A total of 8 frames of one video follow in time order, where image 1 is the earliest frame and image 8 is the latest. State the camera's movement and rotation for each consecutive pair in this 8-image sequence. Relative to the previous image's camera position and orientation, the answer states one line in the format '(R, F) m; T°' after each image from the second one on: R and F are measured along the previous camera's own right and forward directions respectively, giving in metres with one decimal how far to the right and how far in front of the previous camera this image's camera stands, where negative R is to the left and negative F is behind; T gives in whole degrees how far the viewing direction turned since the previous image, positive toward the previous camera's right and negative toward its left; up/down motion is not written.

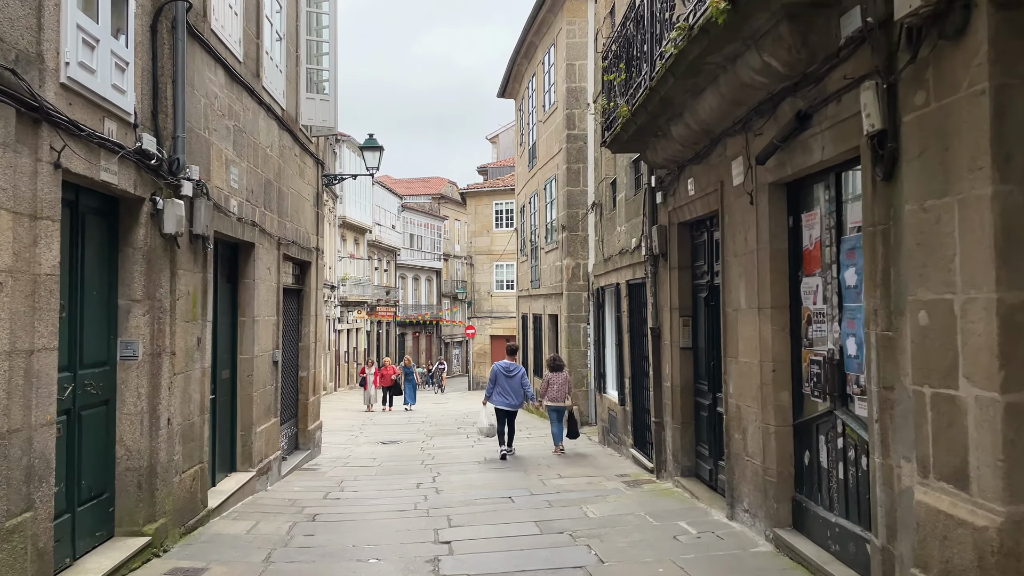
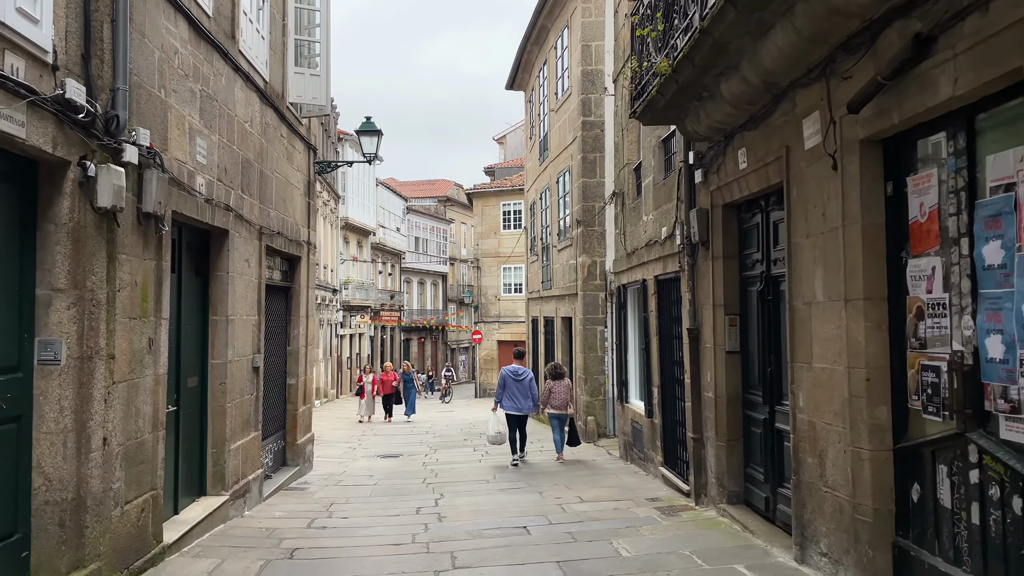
(-0.1, +1.2) m; 0°
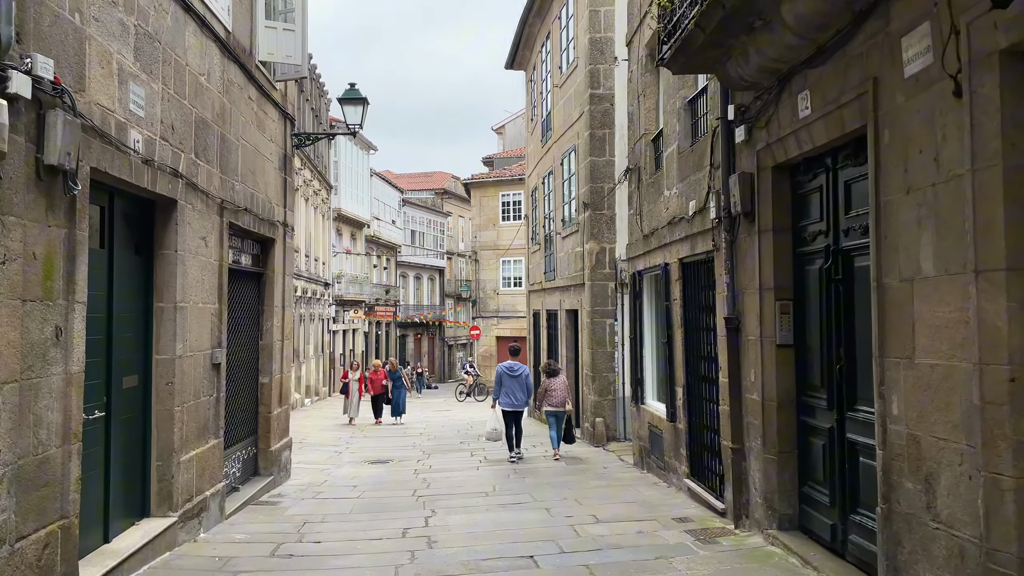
(0.0, +1.2) m; 0°
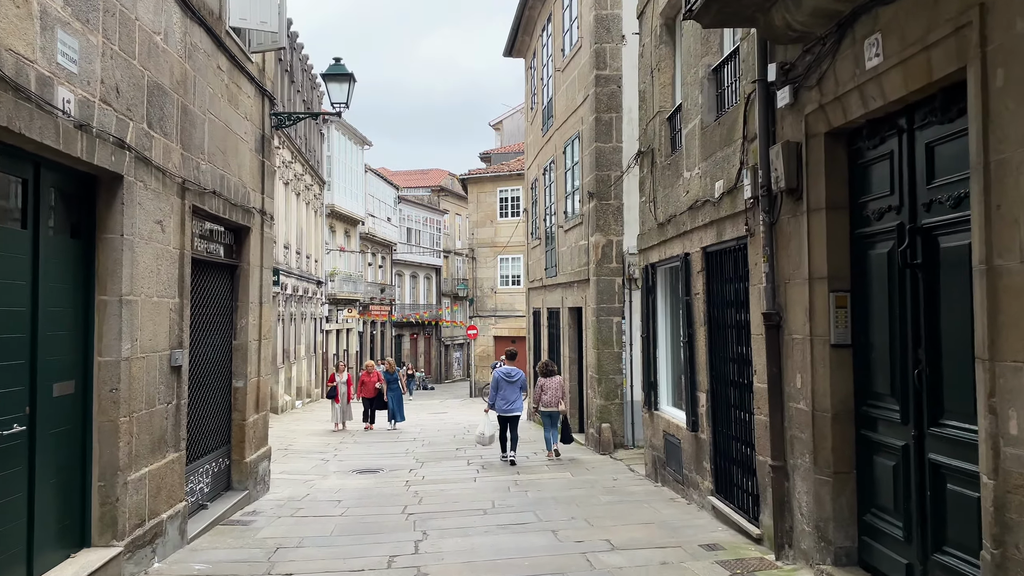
(0.0, +0.9) m; 0°
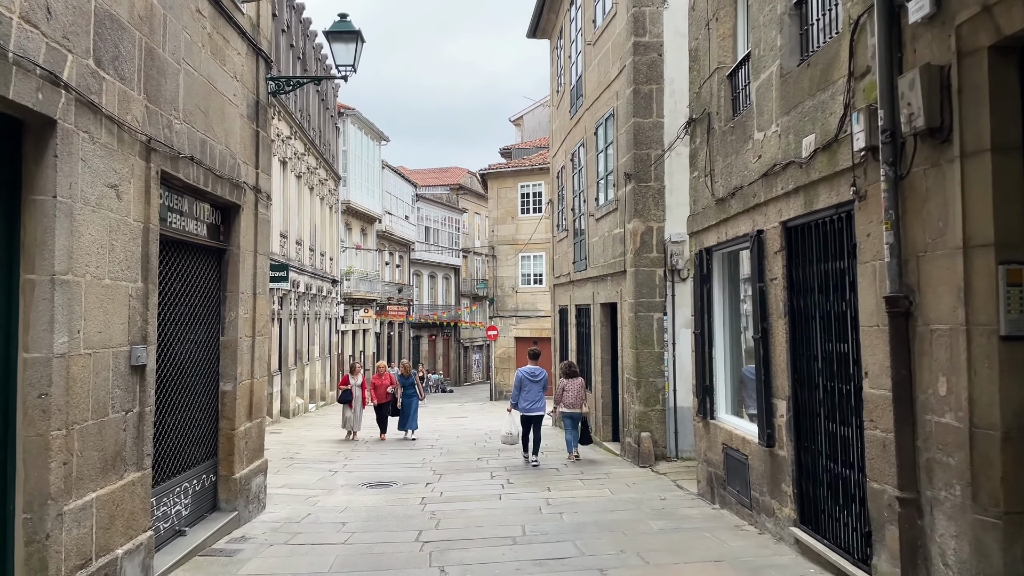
(-0.1, +1.2) m; -1°
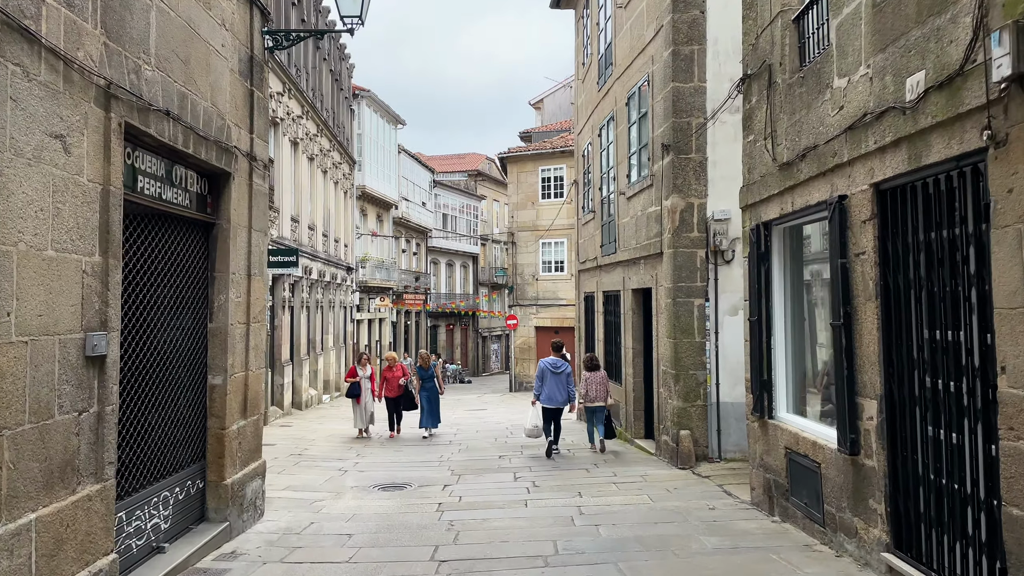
(-0.1, +0.9) m; -1°
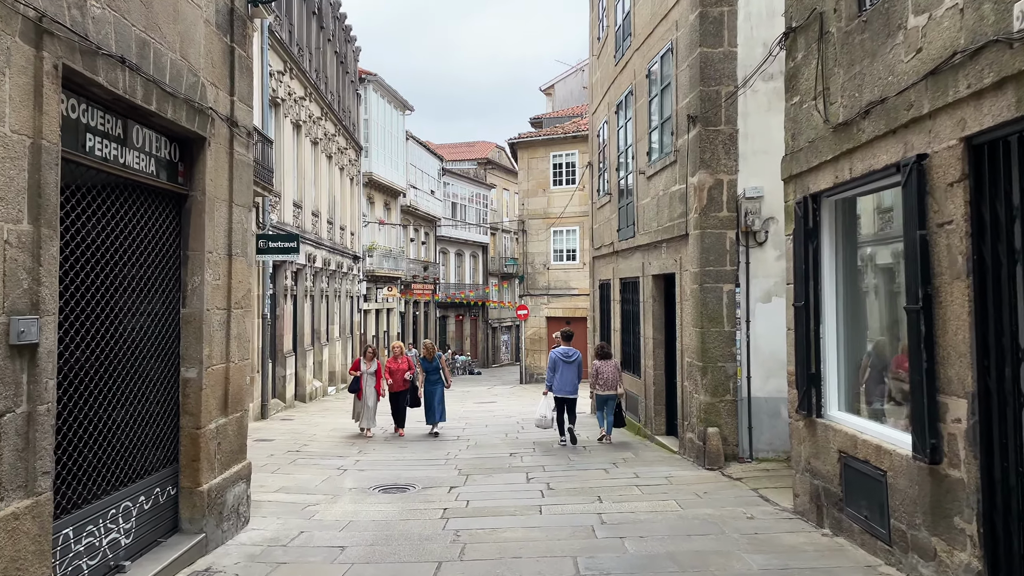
(0.0, +0.7) m; -1°
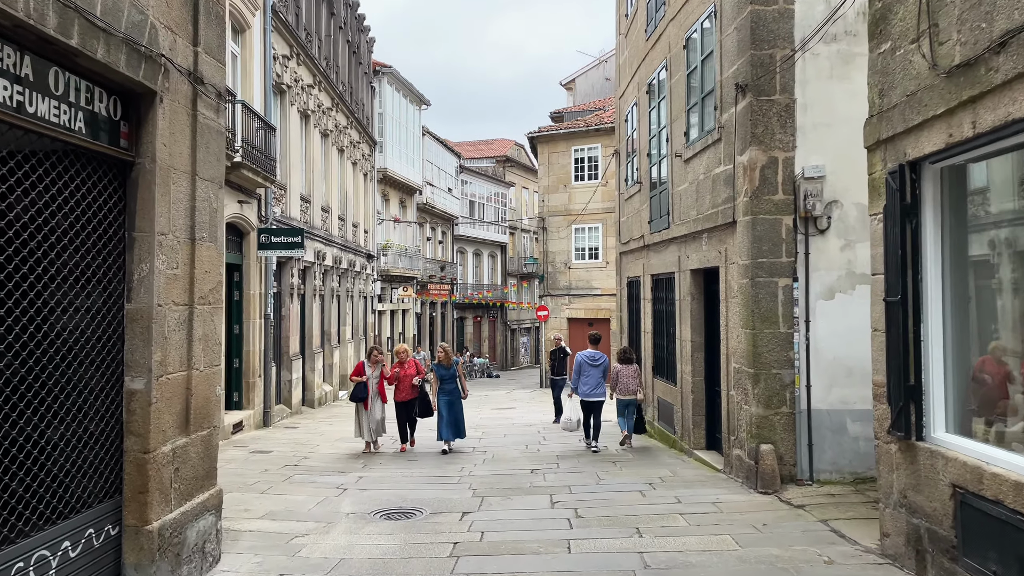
(0.0, +1.1) m; -1°
